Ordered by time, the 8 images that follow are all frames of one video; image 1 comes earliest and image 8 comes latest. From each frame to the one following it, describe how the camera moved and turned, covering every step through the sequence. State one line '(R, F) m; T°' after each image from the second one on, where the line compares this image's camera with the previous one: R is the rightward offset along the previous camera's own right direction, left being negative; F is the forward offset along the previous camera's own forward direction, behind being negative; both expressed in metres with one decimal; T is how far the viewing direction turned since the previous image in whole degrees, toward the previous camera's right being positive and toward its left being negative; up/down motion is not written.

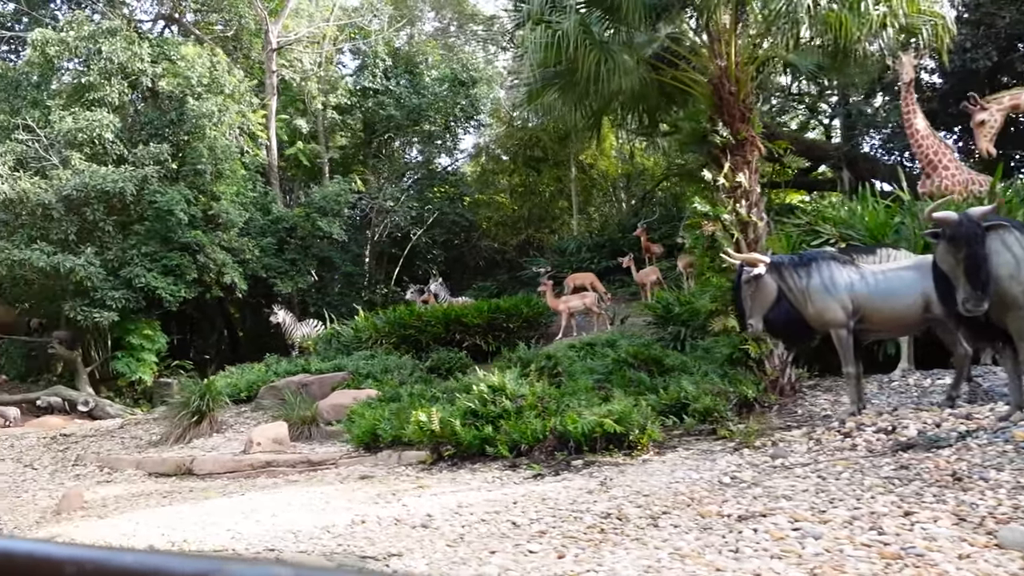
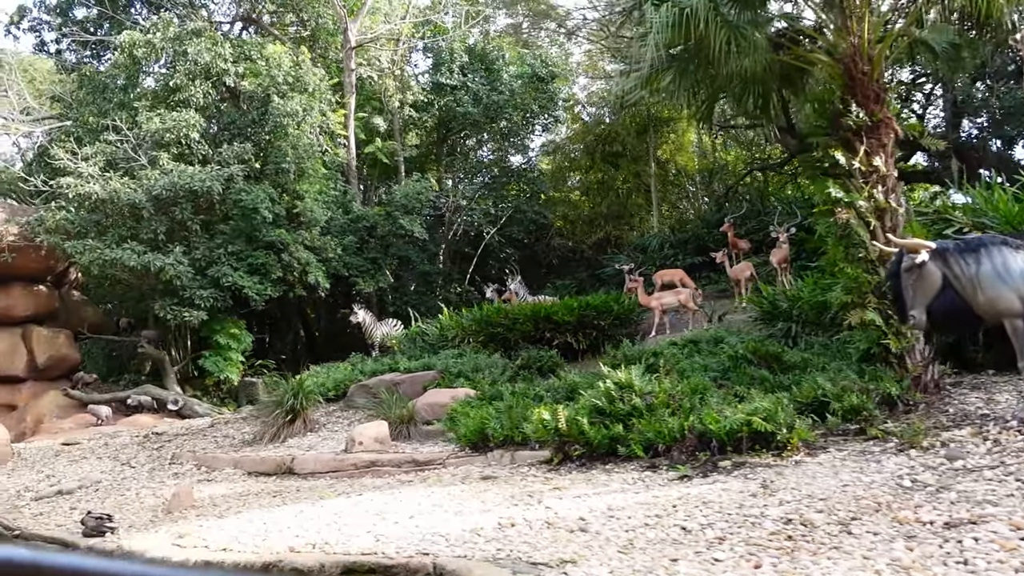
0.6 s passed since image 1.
(-0.5, +0.3) m; -3°
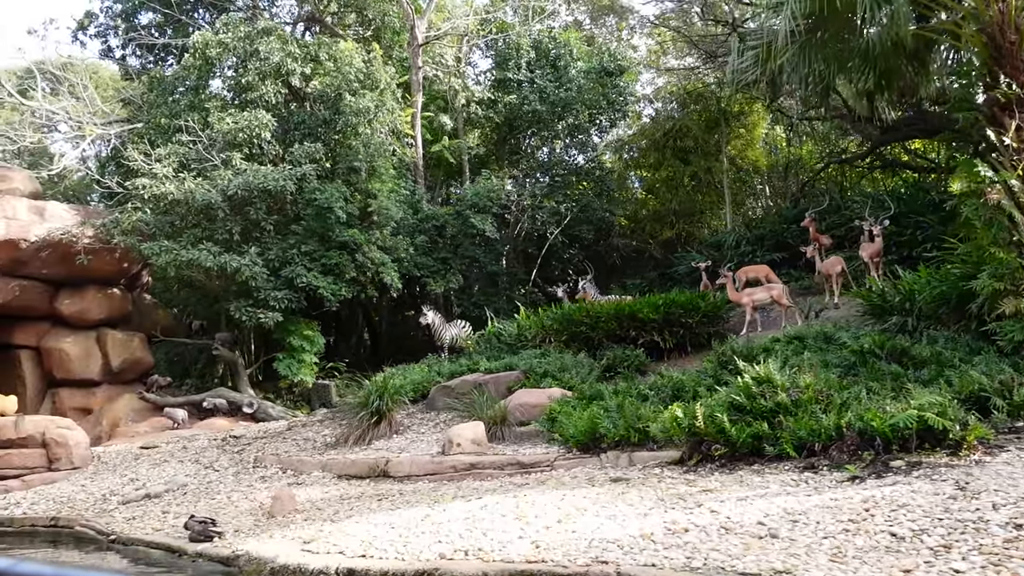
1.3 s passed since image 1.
(-0.5, +0.4) m; -3°
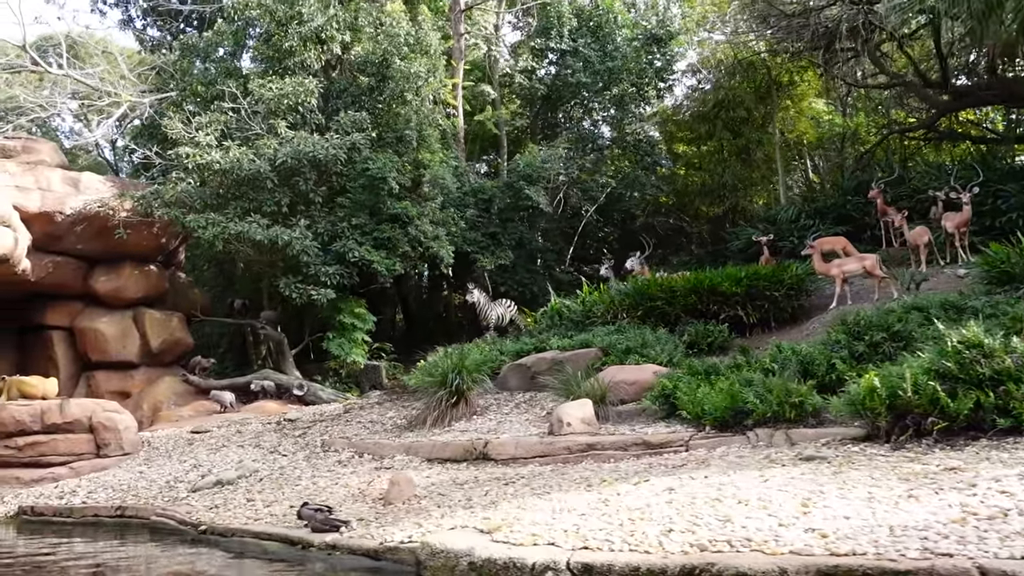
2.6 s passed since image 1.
(-1.0, +0.7) m; +1°
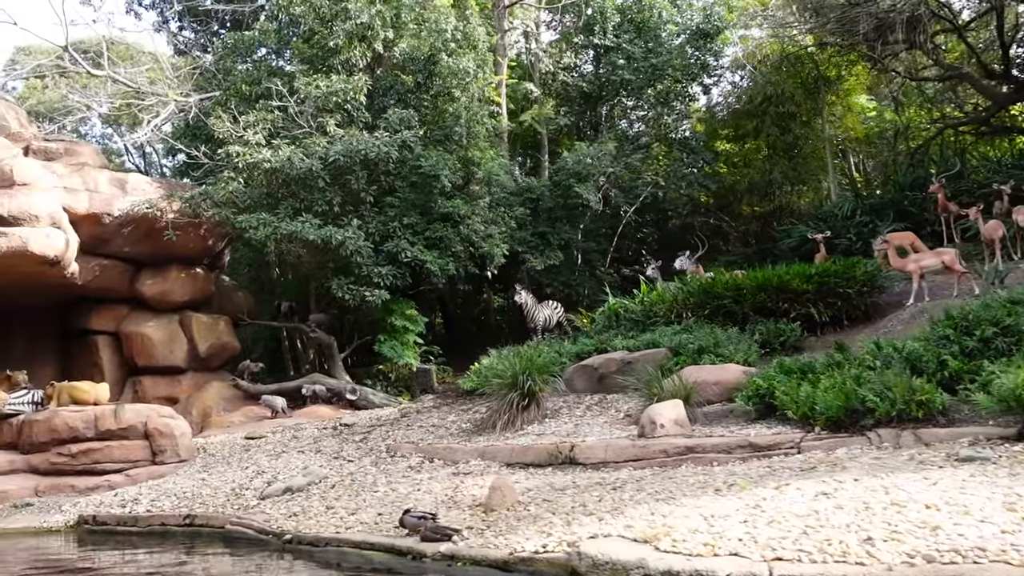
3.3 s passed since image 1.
(-0.6, +0.3) m; -1°
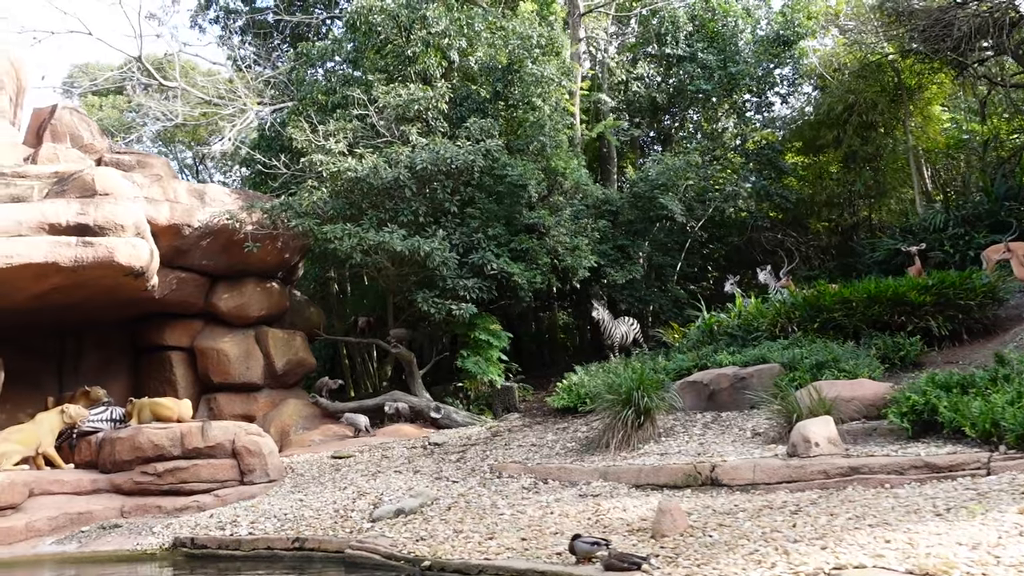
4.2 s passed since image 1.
(-0.8, +0.5) m; -2°
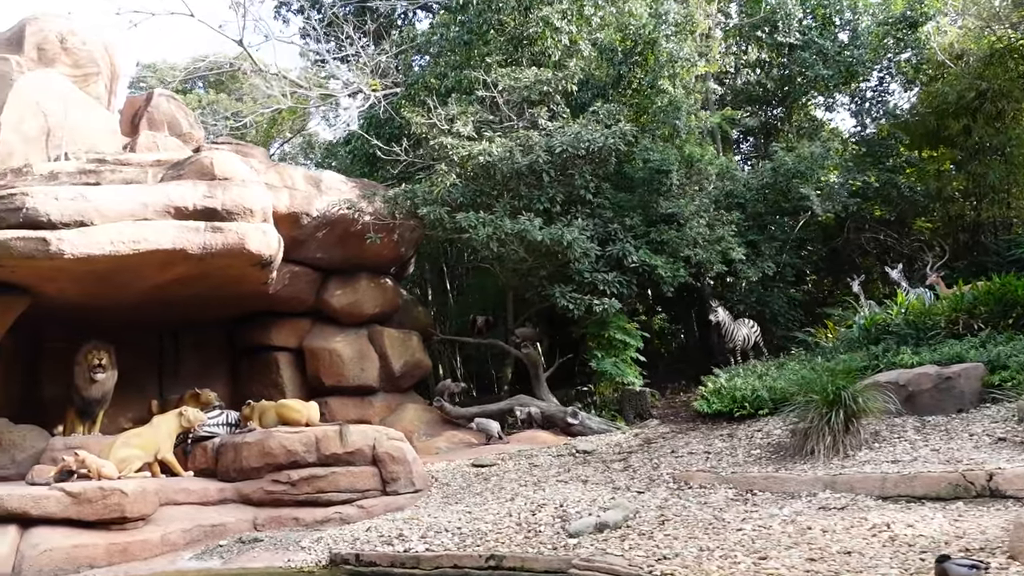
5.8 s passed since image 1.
(-1.3, +0.9) m; -1°
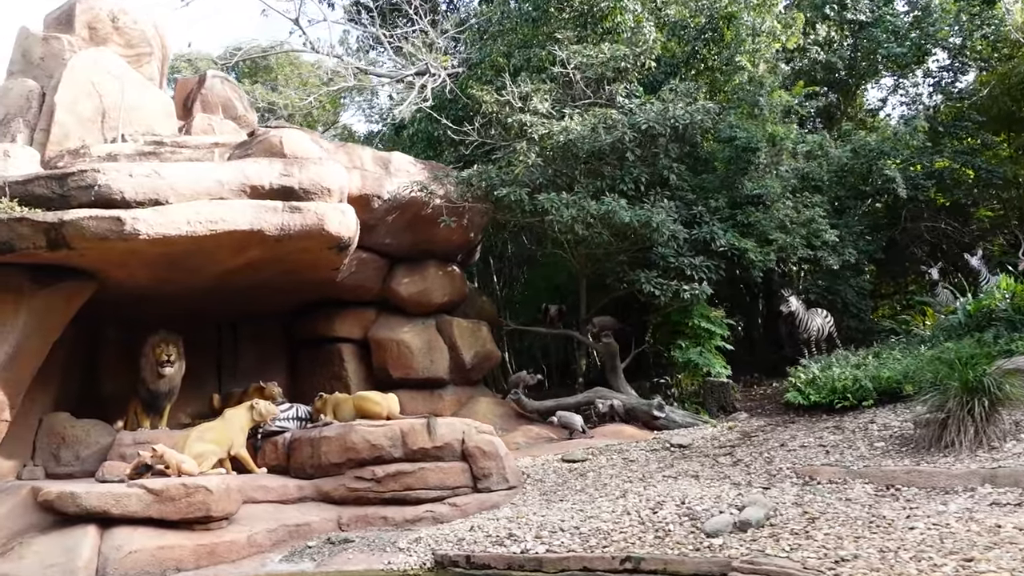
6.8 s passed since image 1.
(-0.8, +0.5) m; -1°
